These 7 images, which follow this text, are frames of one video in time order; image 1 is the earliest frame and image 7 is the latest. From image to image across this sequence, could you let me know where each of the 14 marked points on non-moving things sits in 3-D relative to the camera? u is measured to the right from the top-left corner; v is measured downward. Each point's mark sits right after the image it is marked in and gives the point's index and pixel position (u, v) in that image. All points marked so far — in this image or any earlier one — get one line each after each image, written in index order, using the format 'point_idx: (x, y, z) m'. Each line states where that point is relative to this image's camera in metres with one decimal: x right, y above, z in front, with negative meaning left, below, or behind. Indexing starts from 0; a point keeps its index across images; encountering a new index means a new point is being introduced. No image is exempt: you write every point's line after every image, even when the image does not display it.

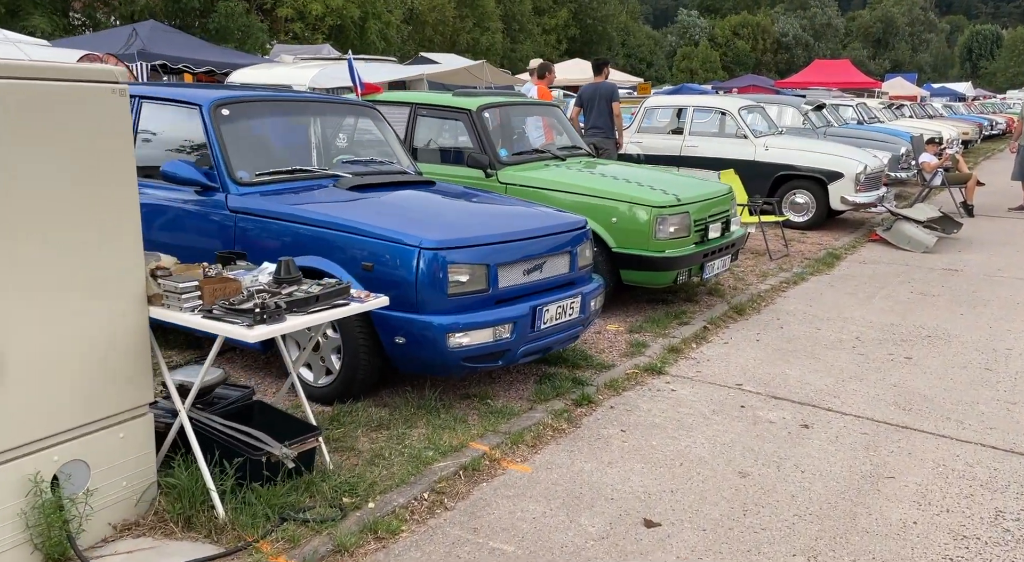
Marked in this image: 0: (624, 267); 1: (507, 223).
0: (+0.8, +0.1, +6.0) m
1: (0.0, +0.3, +4.2) m
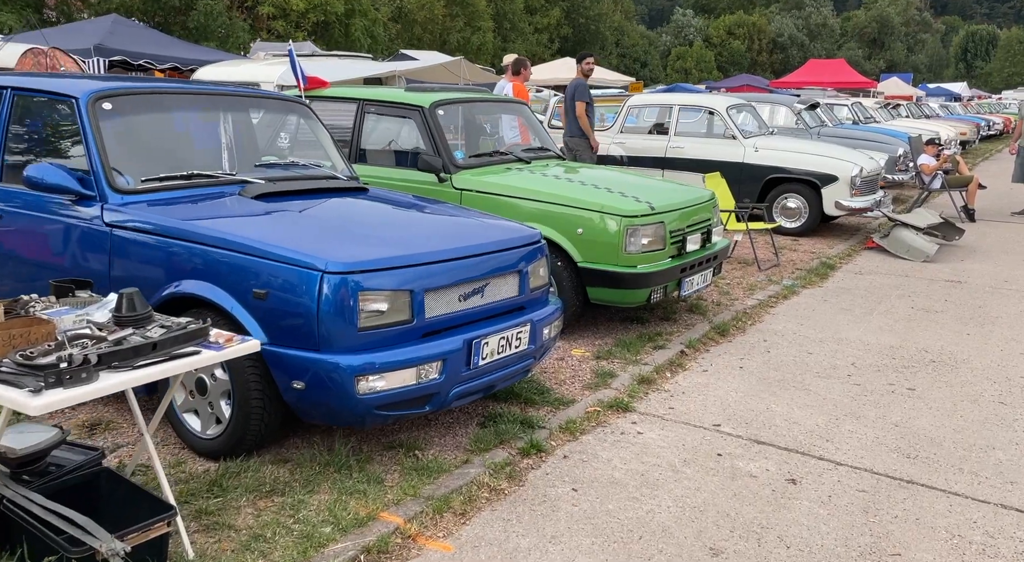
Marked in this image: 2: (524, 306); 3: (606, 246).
0: (+0.5, 0.0, +5.3) m
1: (-0.3, +0.2, +3.5) m
2: (+0.1, -0.1, +3.9) m
3: (+0.6, +0.2, +5.2) m
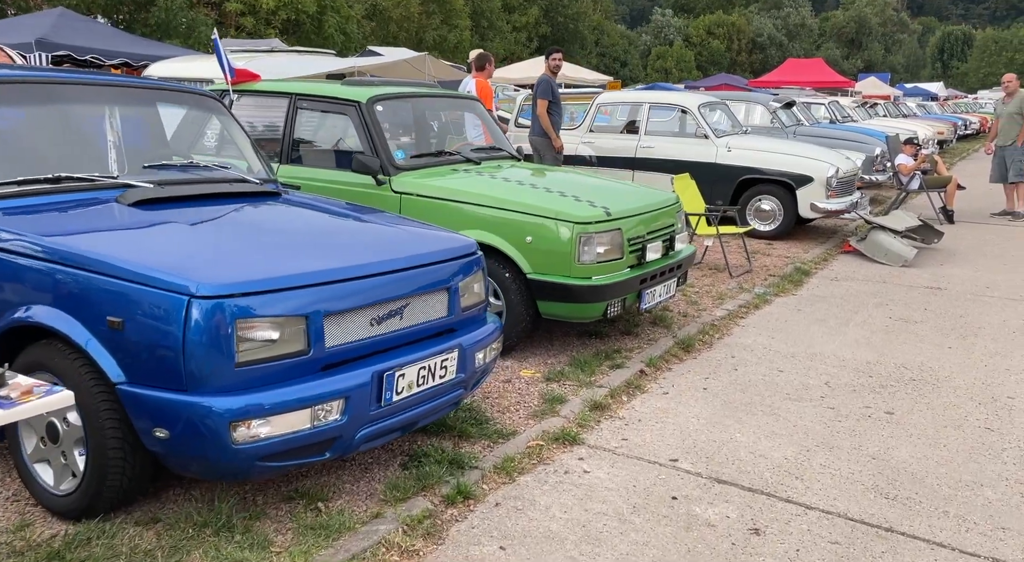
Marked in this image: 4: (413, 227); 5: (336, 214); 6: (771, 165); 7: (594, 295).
0: (+0.2, -0.1, +4.9) m
1: (-0.6, +0.1, +3.0) m
2: (-0.3, -0.2, +3.5) m
3: (+0.3, +0.2, +4.8) m
4: (-0.5, +0.3, +3.9) m
5: (-0.8, +0.3, +3.8) m
6: (+3.1, +1.4, +9.7) m
7: (+0.5, -0.1, +4.8) m
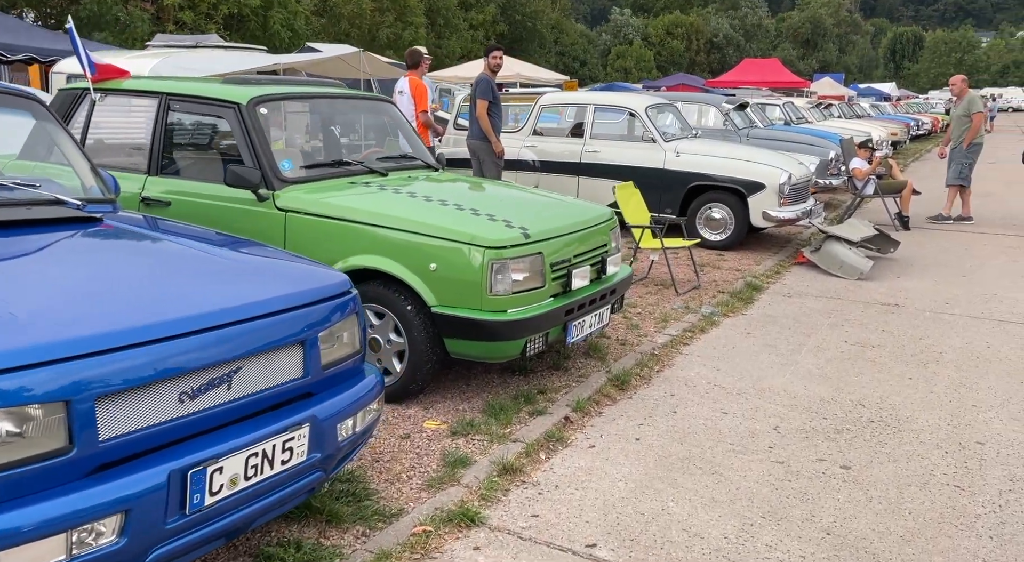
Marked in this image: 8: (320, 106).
0: (-0.3, -0.3, +4.2) m
1: (-1.0, -0.1, +2.3) m
2: (-0.7, -0.4, +2.8) m
3: (-0.2, 0.0, +4.1) m
4: (-0.9, +0.1, +3.1) m
5: (-1.3, +0.1, +3.1) m
6: (+2.4, +1.3, +9.1) m
7: (0.0, -0.3, +4.1) m
8: (-1.2, +1.1, +5.0) m
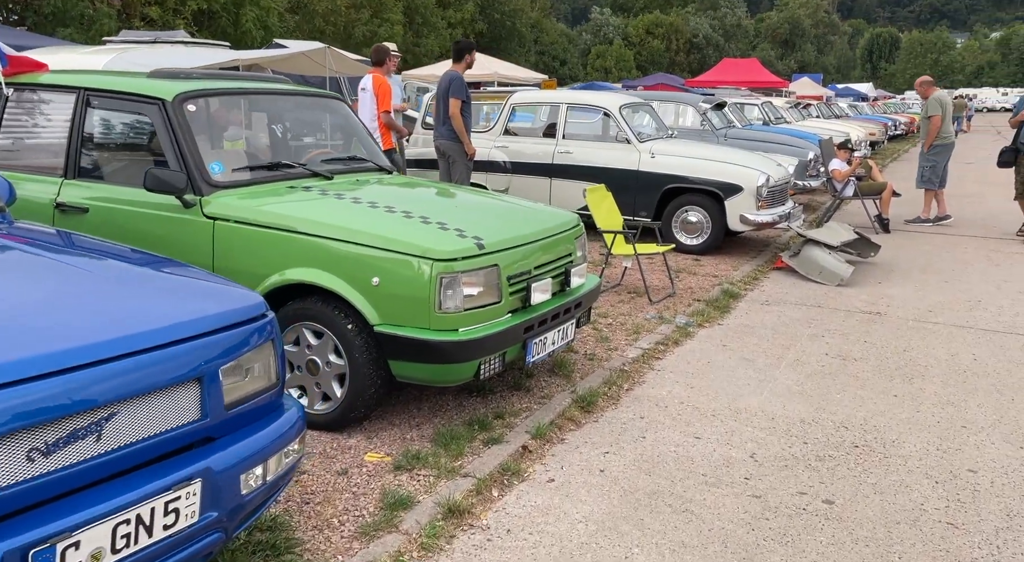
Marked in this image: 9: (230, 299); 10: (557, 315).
0: (-0.6, -0.4, +3.8) m
1: (-1.2, -0.2, +1.9) m
2: (-0.9, -0.5, +2.4) m
3: (-0.5, -0.1, +3.7) m
4: (-1.1, 0.0, +2.7) m
5: (-1.5, +0.1, +2.7) m
6: (+2.0, +1.2, +8.8) m
7: (-0.2, -0.3, +3.7) m
8: (-1.4, +1.0, +4.6) m
9: (-0.9, -0.1, +2.6) m
10: (+0.3, -0.2, +4.4) m
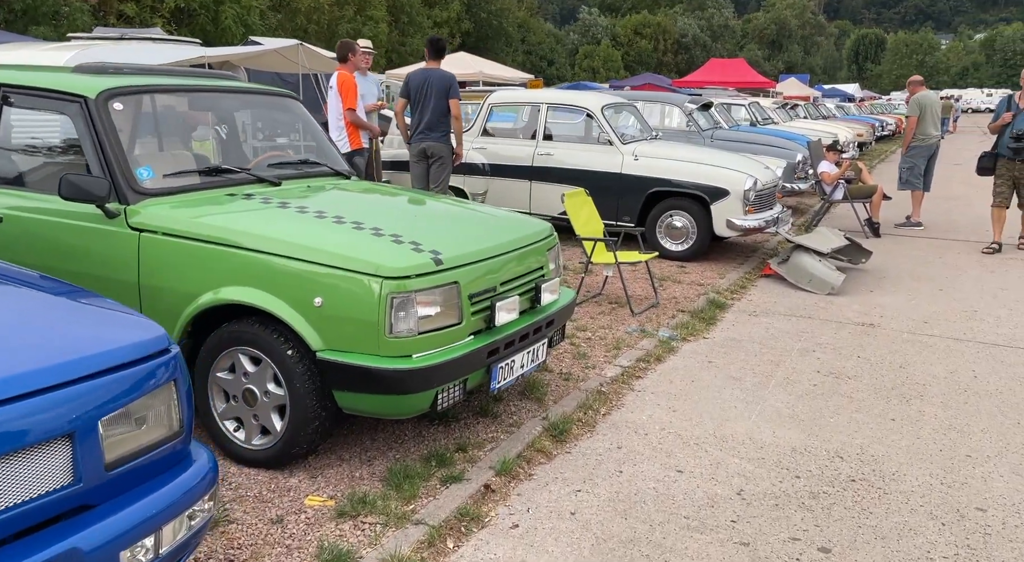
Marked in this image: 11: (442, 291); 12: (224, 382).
0: (-0.7, -0.4, +3.4) m
1: (-1.4, -0.2, +1.5) m
2: (-1.0, -0.5, +2.0) m
3: (-0.6, -0.2, +3.3) m
4: (-1.3, -0.1, +2.3) m
5: (-1.7, 0.0, +2.3) m
6: (+1.8, +1.1, +8.4) m
7: (-0.4, -0.4, +3.3) m
8: (-1.6, +0.9, +4.1) m
9: (-1.1, -0.1, +2.2) m
10: (+0.1, -0.3, +4.0) m
11: (-0.3, 0.0, +3.5) m
12: (-1.3, -0.4, +3.5) m
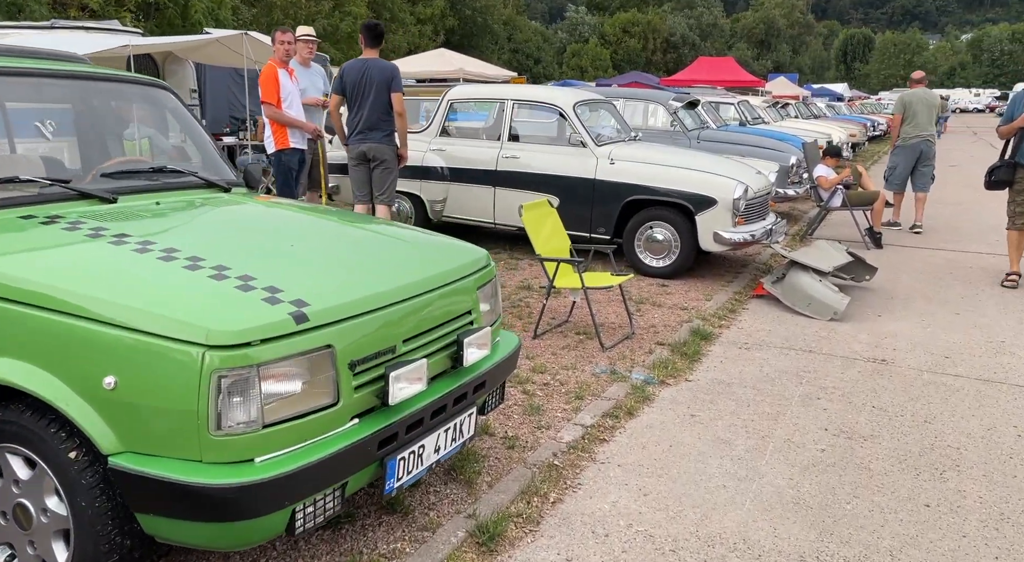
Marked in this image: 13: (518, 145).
0: (-1.1, -0.6, +2.3) m
1: (-1.7, -0.4, +0.4) m
2: (-1.3, -0.7, +0.9) m
3: (-1.0, -0.4, +2.2) m
4: (-1.6, -0.3, +1.3) m
5: (-2.0, -0.2, +1.2) m
6: (+1.4, +0.9, +7.4) m
7: (-0.7, -0.6, +2.3) m
8: (-2.0, +0.7, +3.1) m
9: (-1.4, -0.4, +1.1) m
10: (-0.3, -0.5, +3.0) m
11: (-0.6, -0.2, +2.4) m
12: (-1.6, -0.6, +2.4) m
13: (+0.1, +1.4, +7.9) m
